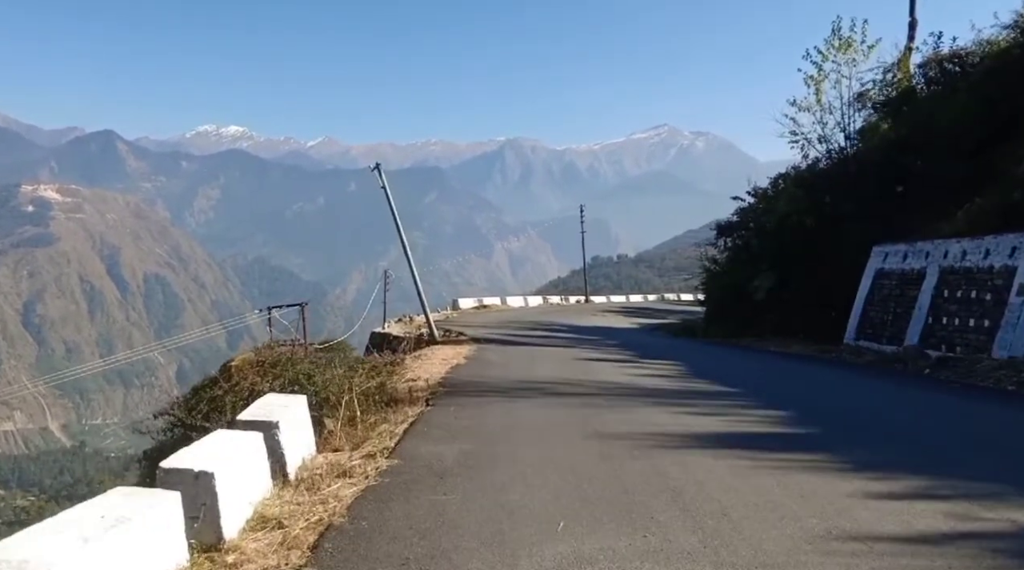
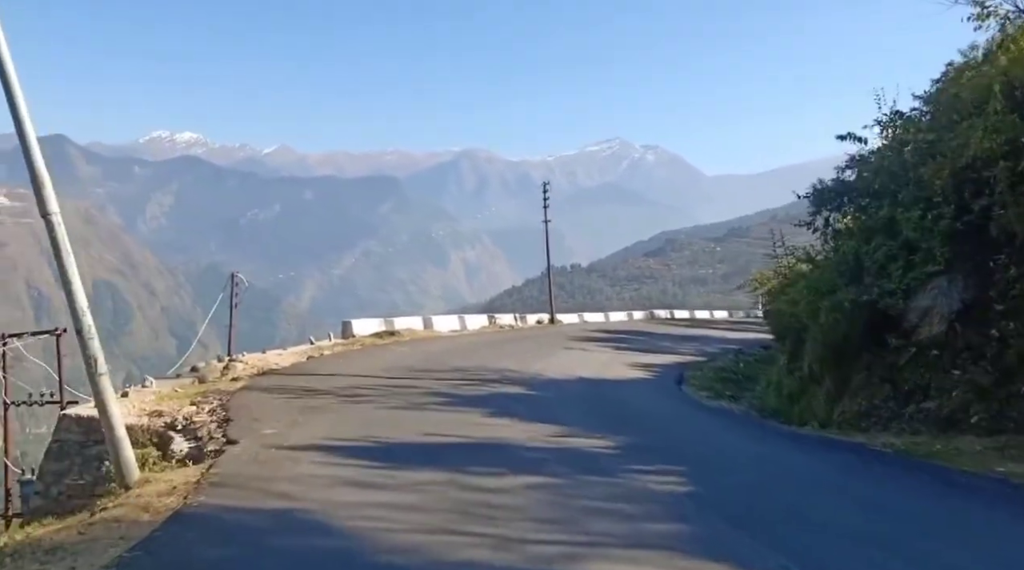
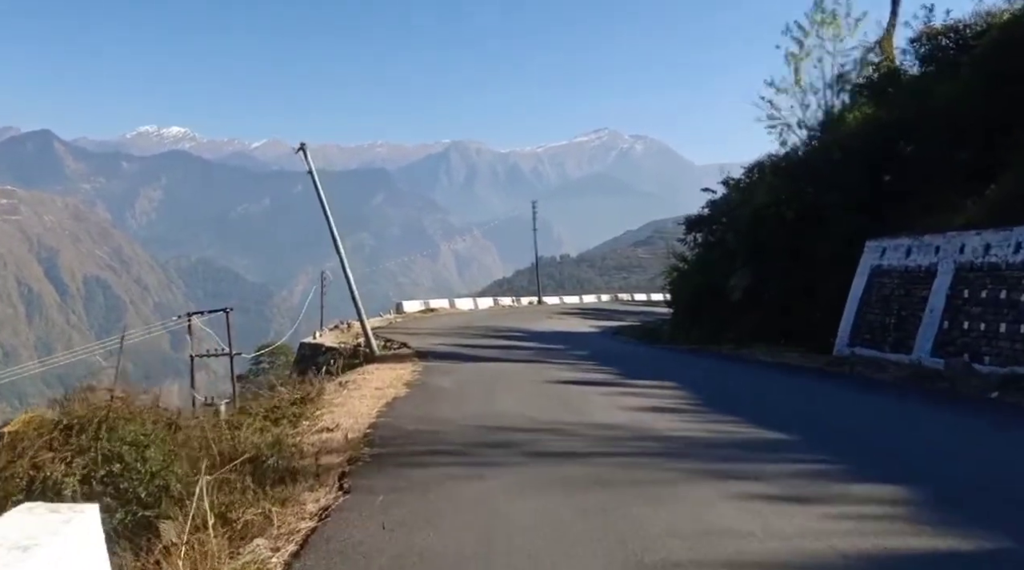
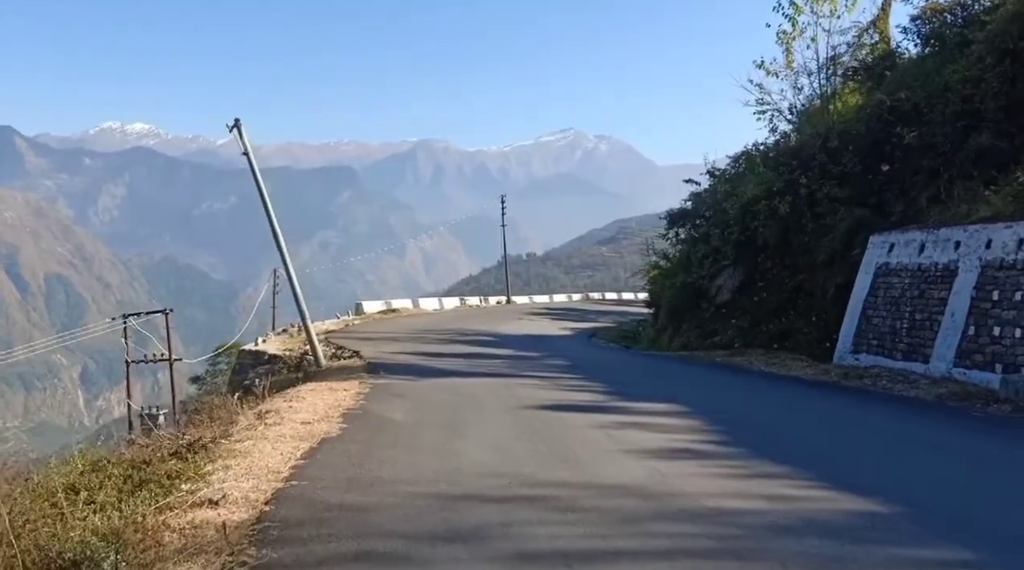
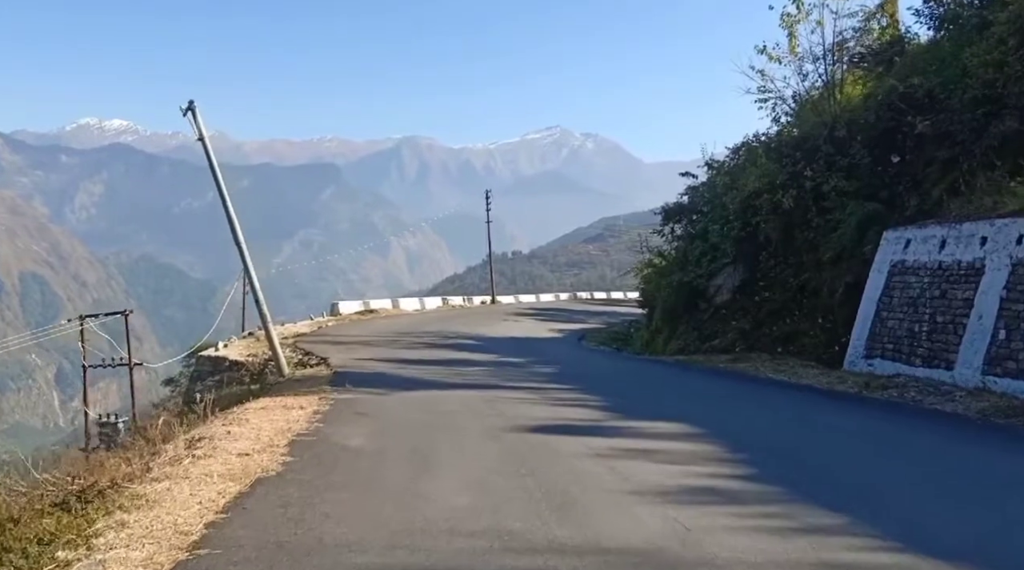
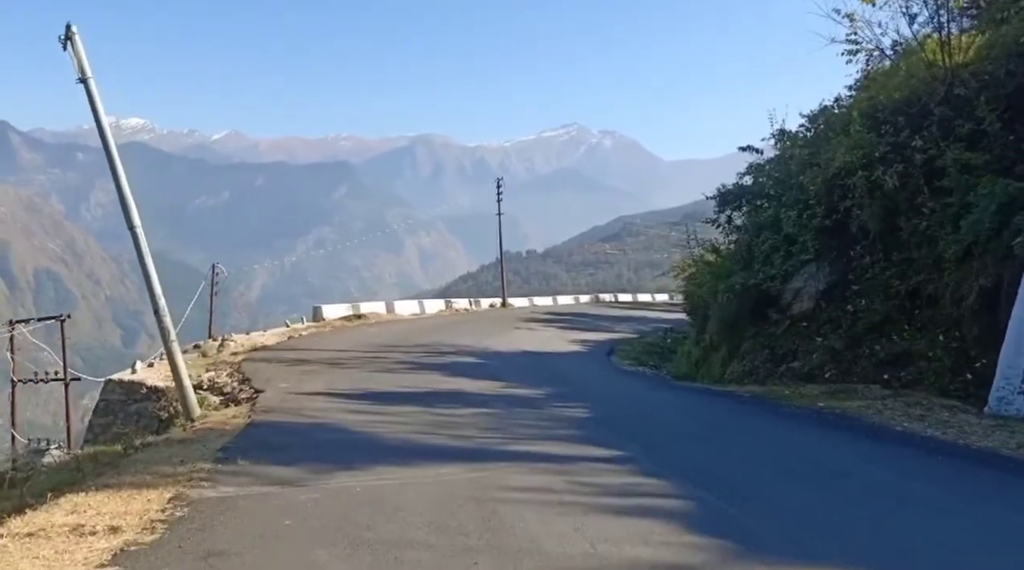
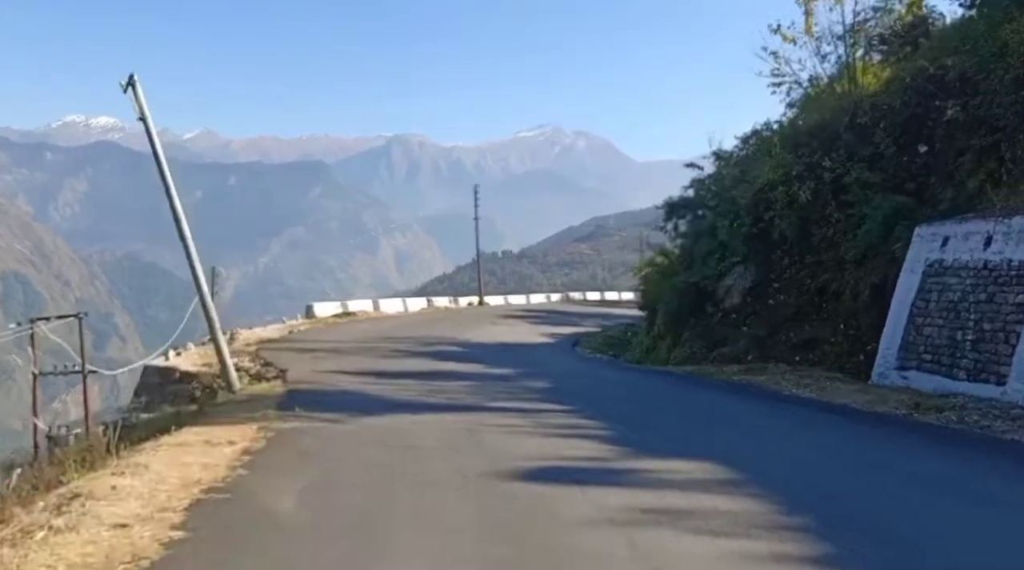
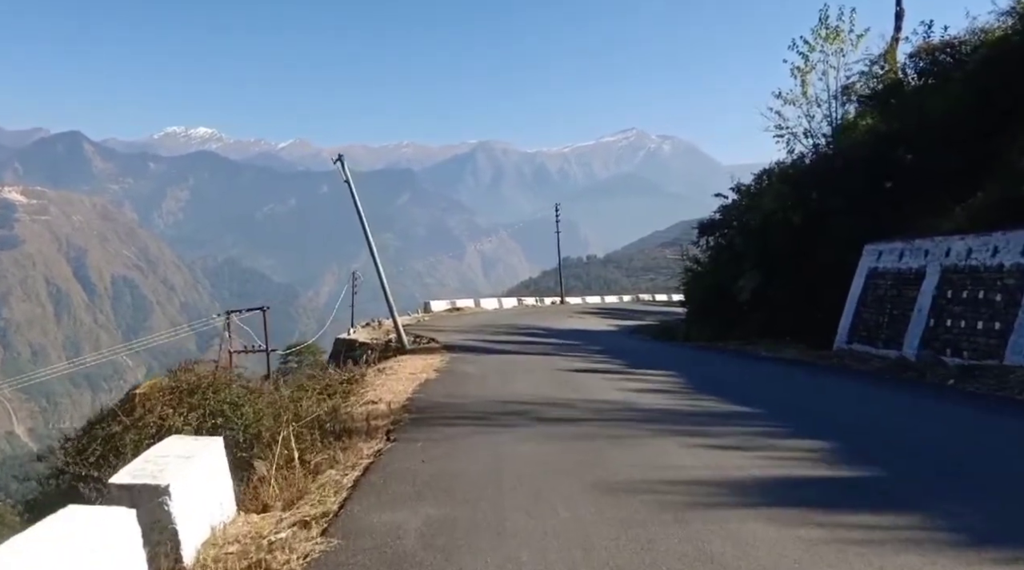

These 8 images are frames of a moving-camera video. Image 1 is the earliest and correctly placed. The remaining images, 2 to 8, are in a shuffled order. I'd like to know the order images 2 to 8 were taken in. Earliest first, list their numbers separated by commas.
8, 3, 4, 5, 7, 6, 2
